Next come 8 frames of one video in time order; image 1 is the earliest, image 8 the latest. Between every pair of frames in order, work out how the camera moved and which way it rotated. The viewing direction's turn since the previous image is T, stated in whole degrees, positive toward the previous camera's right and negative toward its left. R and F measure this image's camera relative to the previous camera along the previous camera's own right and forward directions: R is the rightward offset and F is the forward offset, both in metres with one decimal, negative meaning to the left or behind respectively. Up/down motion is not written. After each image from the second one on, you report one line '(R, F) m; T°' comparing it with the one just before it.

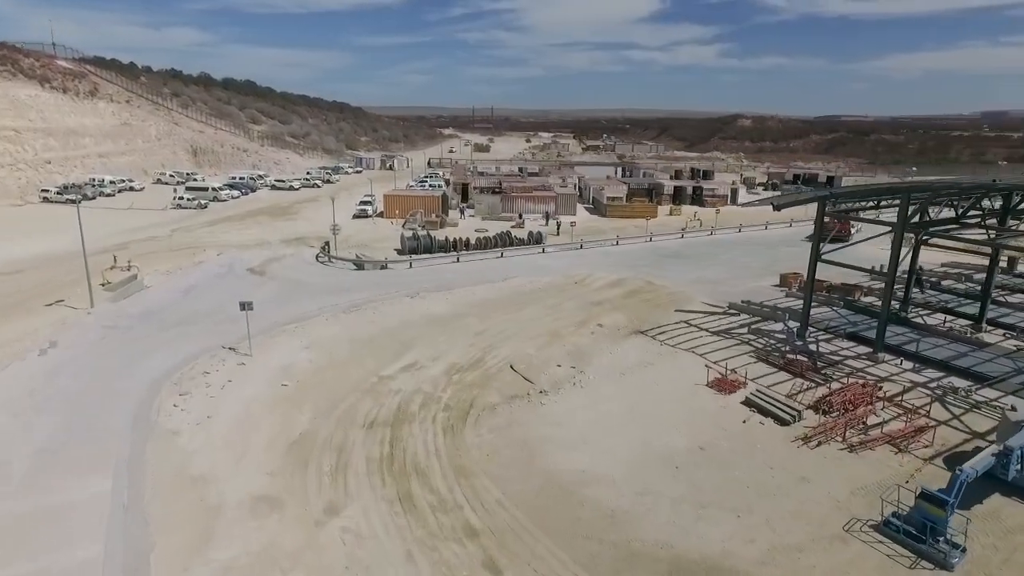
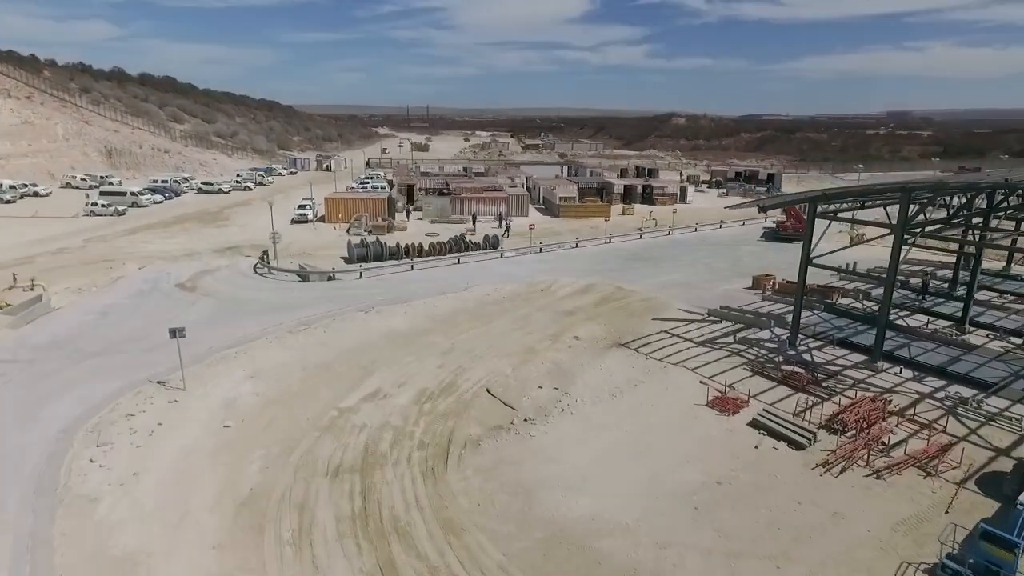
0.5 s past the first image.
(-1.0, +1.9) m; +6°
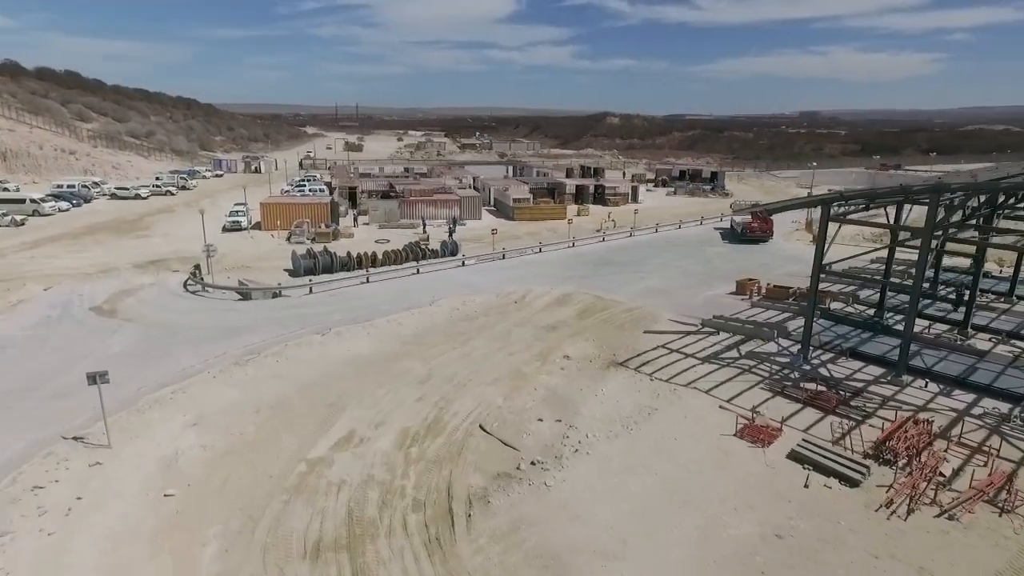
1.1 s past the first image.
(-1.4, +2.3) m; +6°
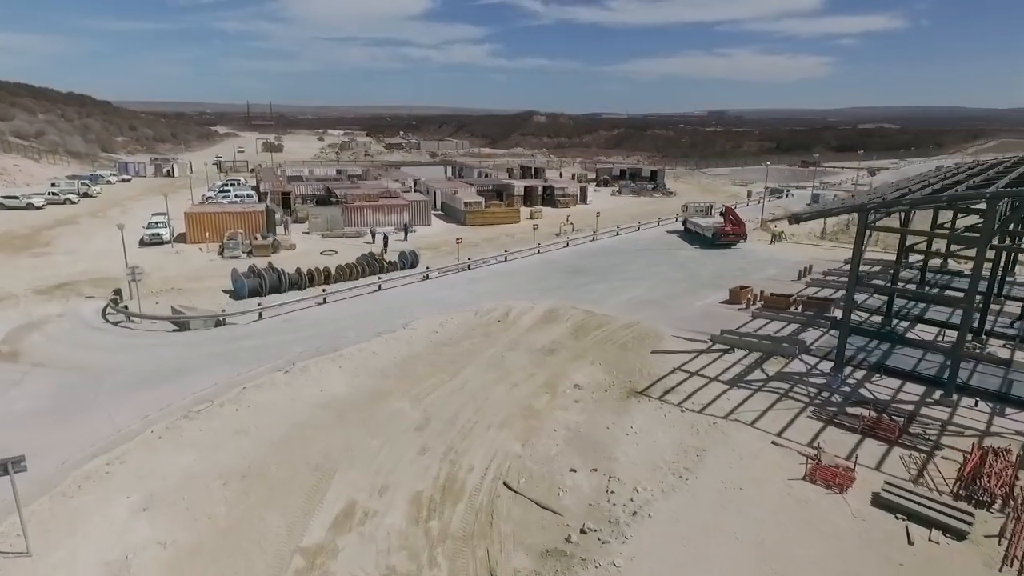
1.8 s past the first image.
(-2.0, +2.5) m; +7°
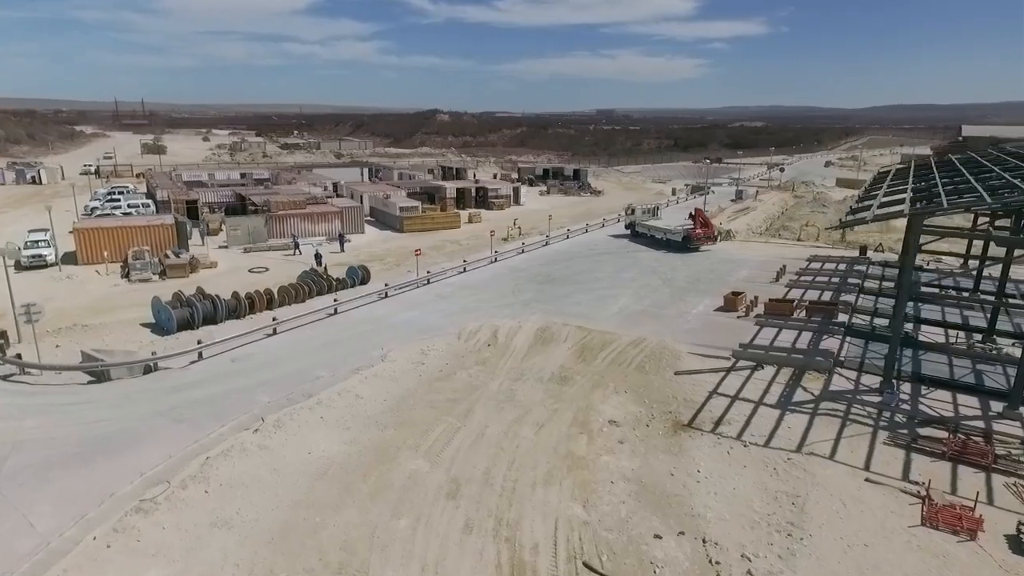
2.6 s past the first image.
(-2.8, +2.7) m; +9°
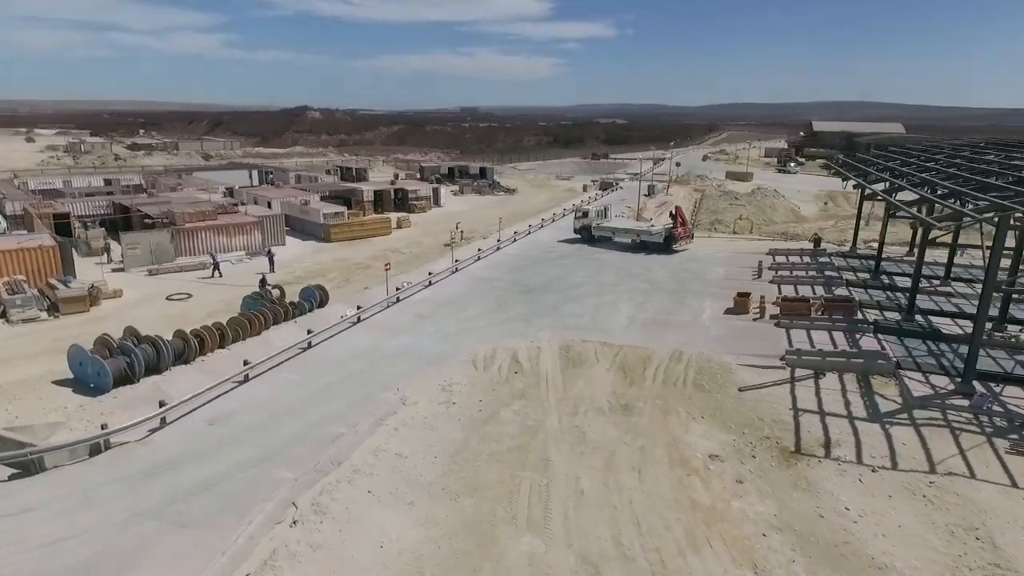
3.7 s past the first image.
(-4.1, +2.9) m; +12°
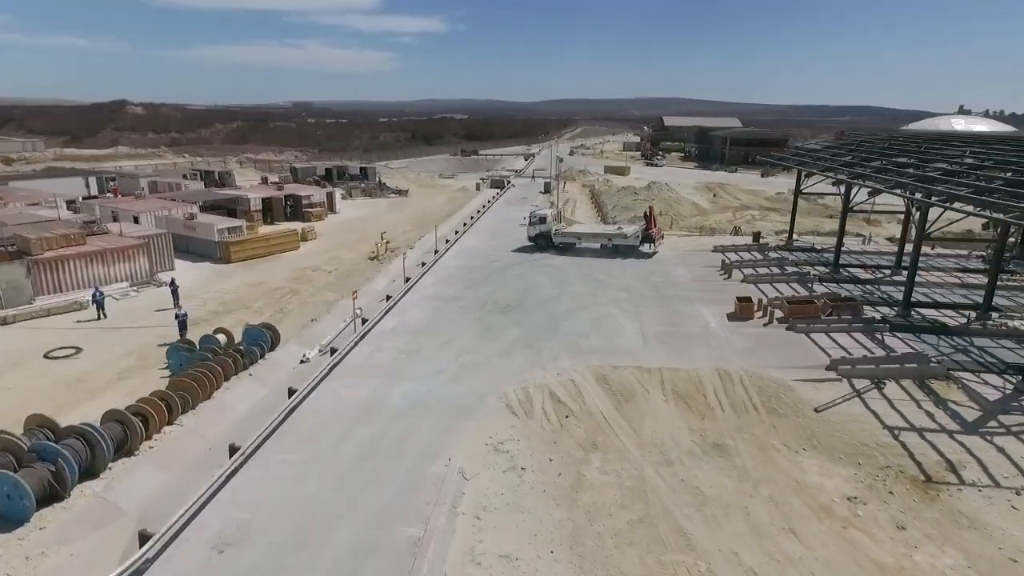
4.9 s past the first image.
(-4.3, +3.3) m; +14°
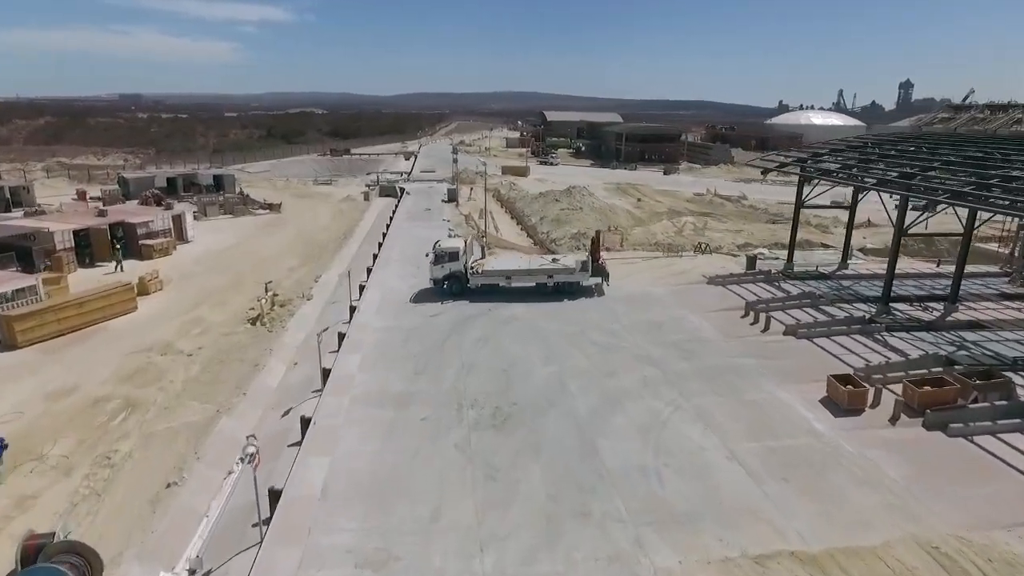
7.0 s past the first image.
(-2.7, +8.3) m; +12°
